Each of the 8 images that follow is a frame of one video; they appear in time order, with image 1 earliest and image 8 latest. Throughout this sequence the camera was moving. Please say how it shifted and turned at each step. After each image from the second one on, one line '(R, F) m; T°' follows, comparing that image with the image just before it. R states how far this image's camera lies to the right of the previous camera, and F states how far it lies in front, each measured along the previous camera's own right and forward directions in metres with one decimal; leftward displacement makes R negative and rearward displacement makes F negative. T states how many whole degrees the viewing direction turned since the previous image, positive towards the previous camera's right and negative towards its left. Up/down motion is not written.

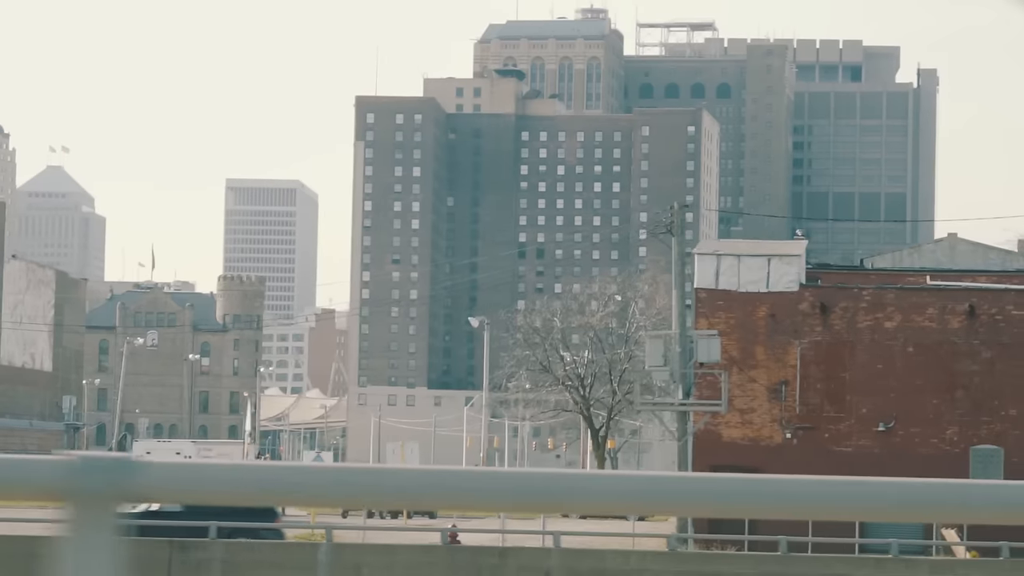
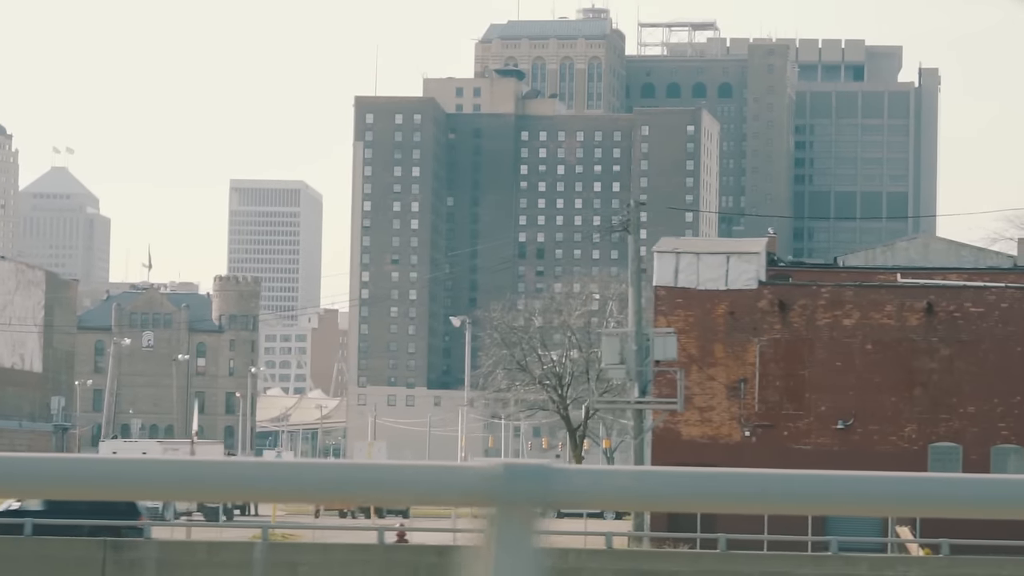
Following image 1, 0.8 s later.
(+0.5, +0.1) m; 0°
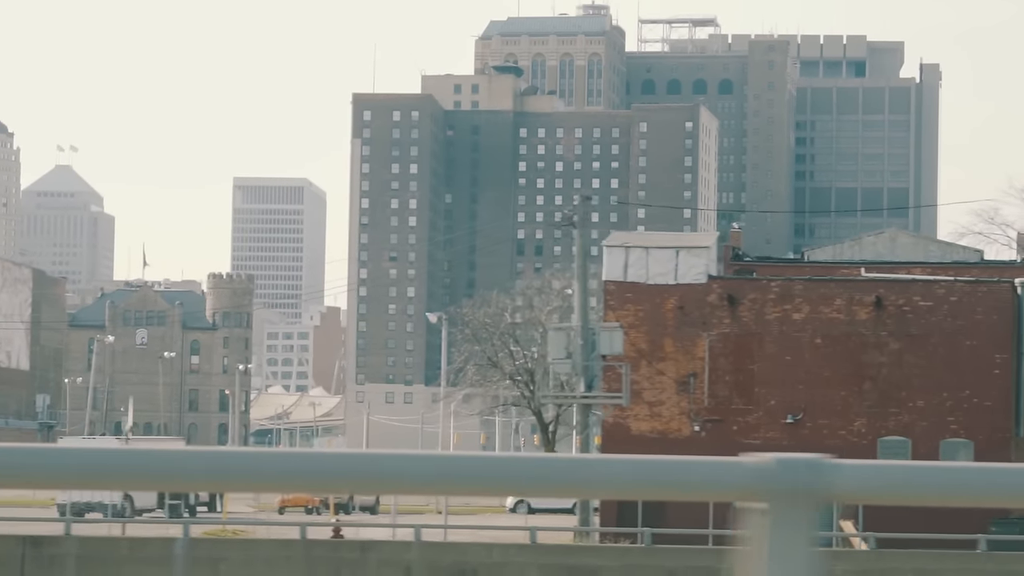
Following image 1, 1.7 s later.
(+0.6, +0.1) m; 0°
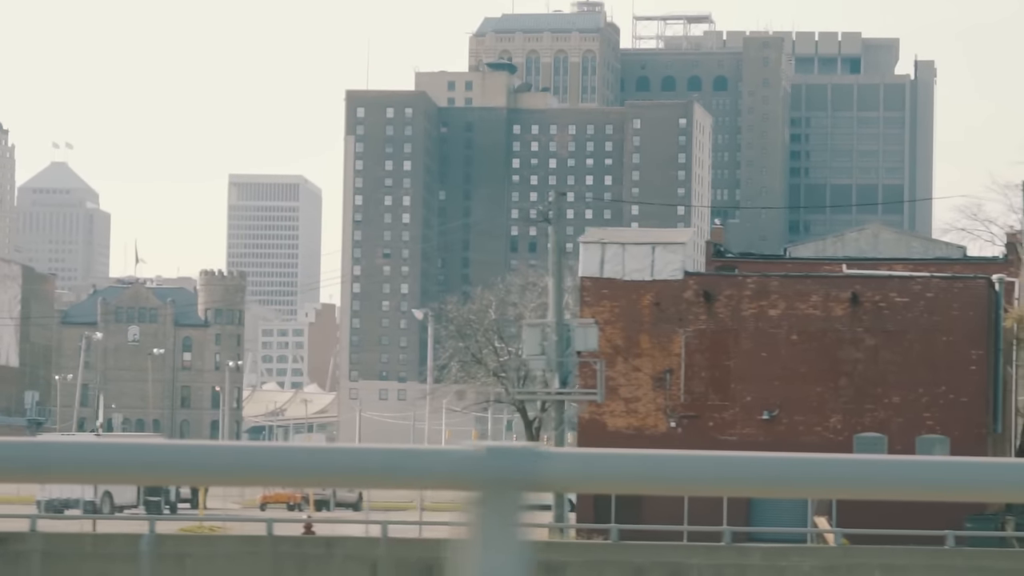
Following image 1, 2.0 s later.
(+0.2, 0.0) m; 0°
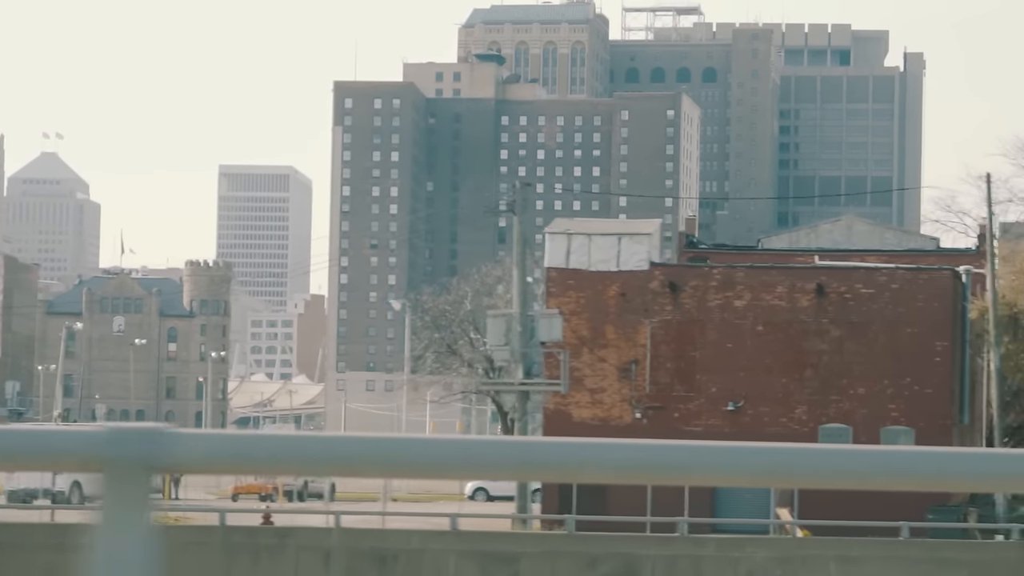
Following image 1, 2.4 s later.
(+0.3, 0.0) m; 0°
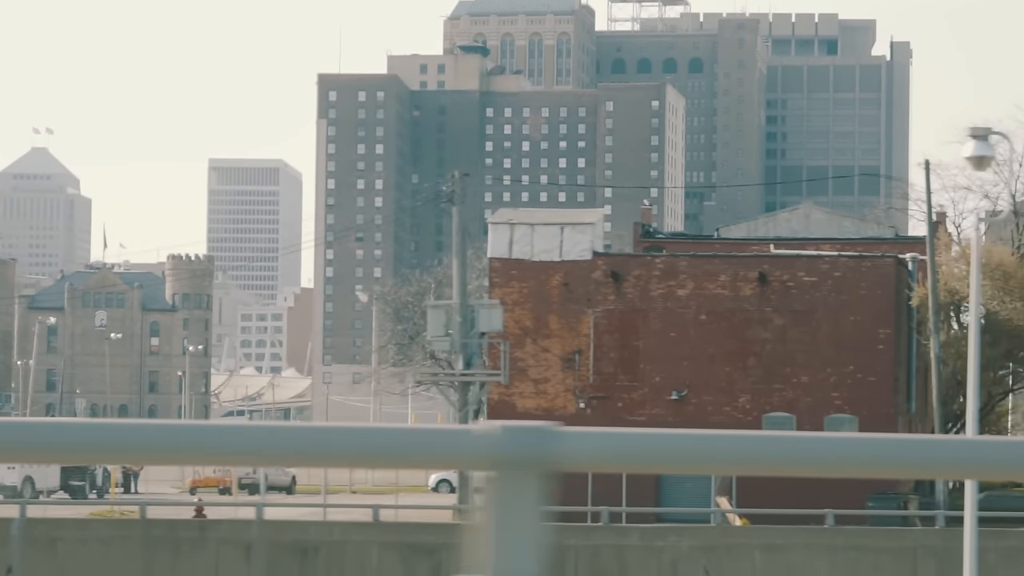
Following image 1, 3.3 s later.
(+0.5, +0.1) m; 0°
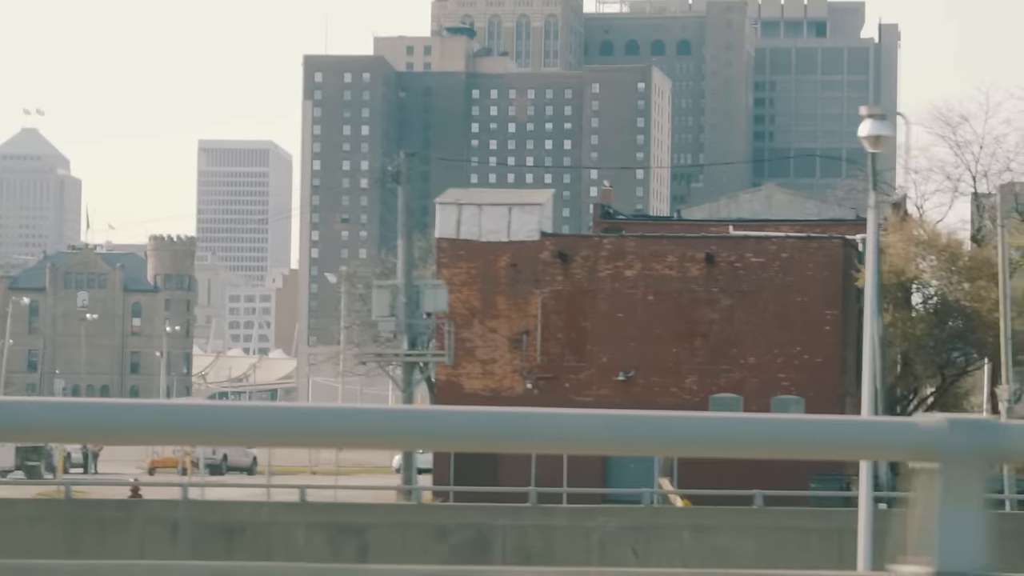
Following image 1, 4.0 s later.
(+0.5, 0.0) m; 0°
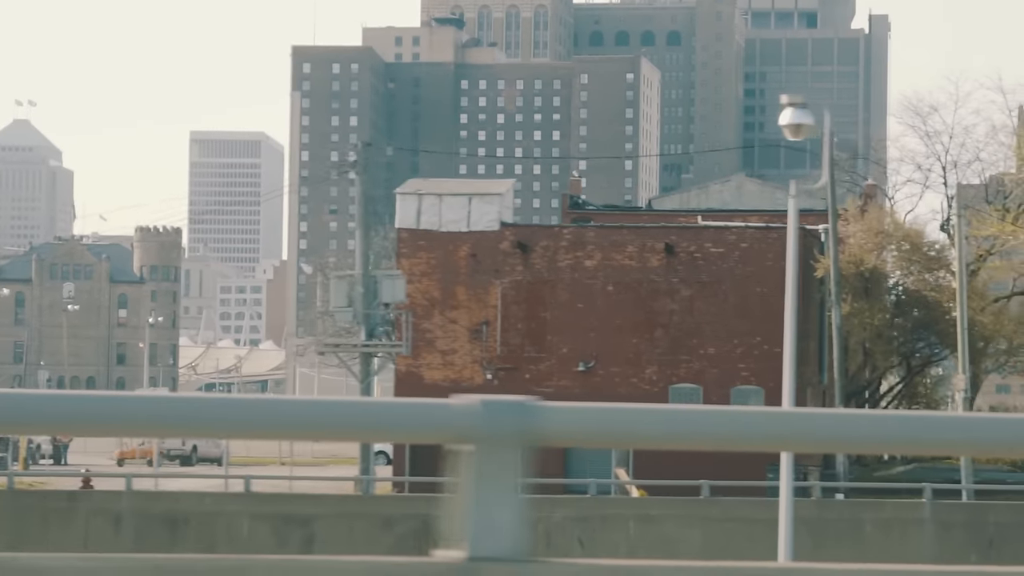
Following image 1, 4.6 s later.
(+0.4, 0.0) m; 0°
